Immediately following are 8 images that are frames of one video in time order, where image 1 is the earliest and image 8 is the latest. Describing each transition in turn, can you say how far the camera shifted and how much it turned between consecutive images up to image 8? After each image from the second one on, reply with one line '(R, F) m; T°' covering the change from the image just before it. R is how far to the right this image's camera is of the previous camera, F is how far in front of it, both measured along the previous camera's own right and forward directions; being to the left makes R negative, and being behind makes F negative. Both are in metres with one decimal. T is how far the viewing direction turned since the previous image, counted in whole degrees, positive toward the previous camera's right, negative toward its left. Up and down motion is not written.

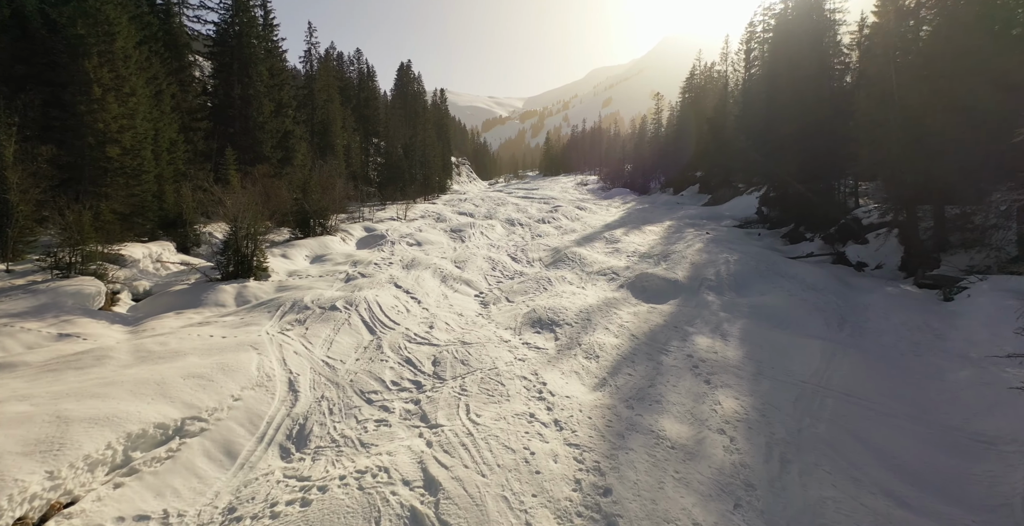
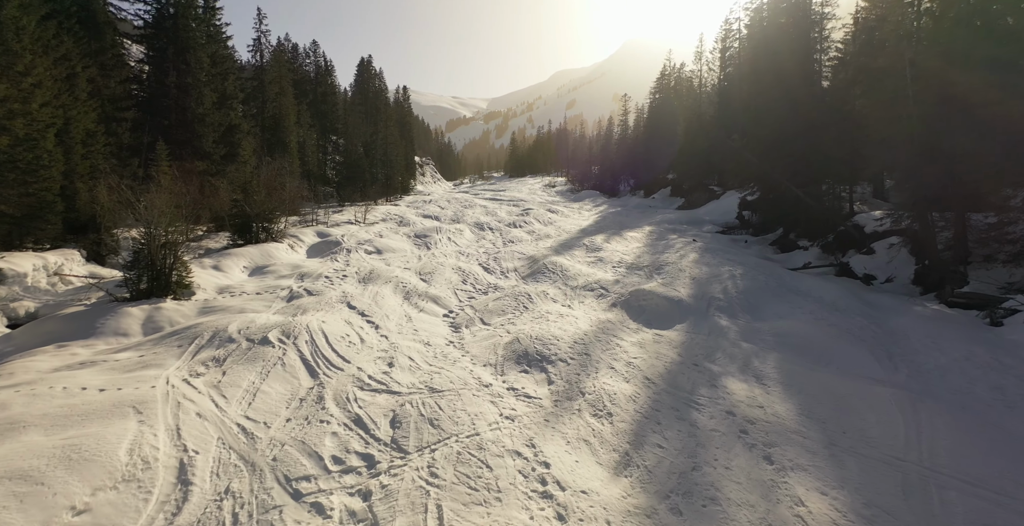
(-0.2, +1.9) m; +4°
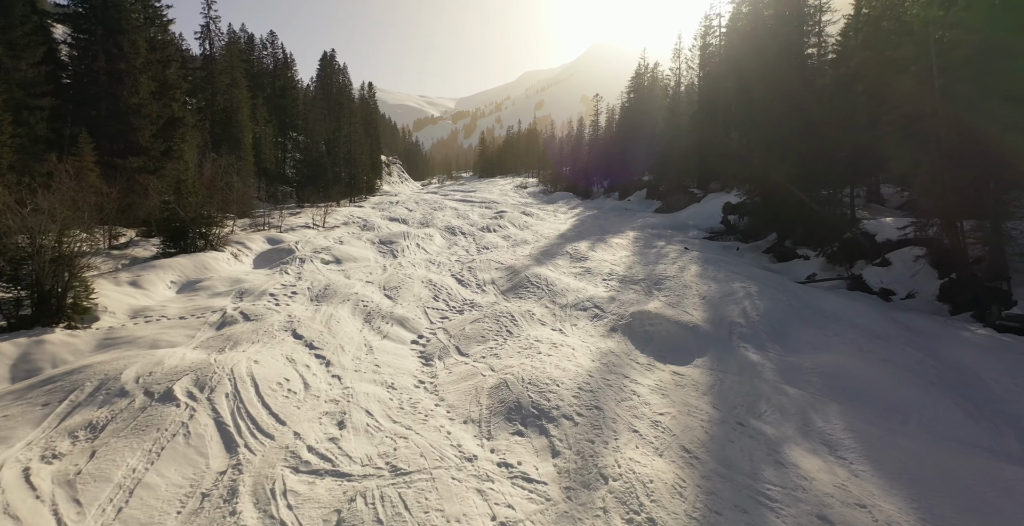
(-0.2, +1.8) m; +4°
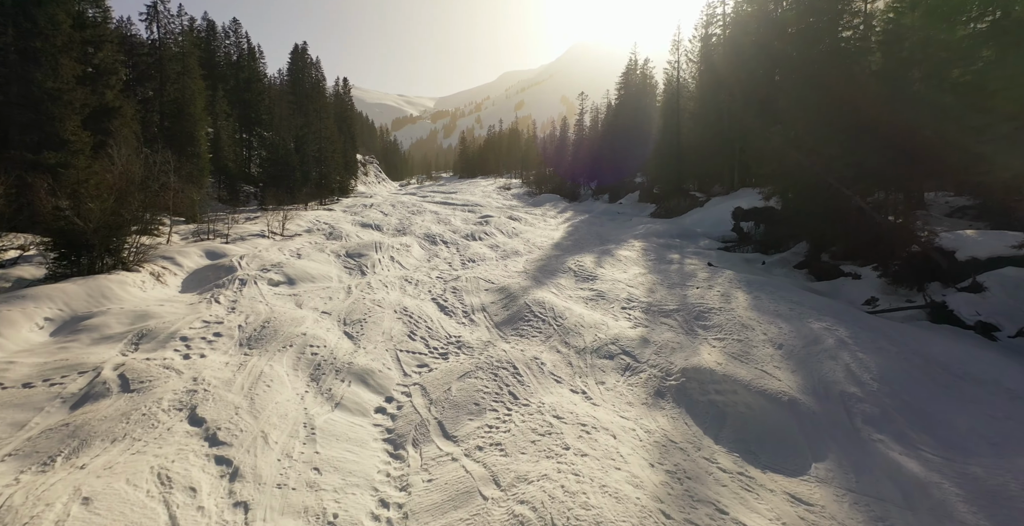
(-0.4, +2.9) m; +2°
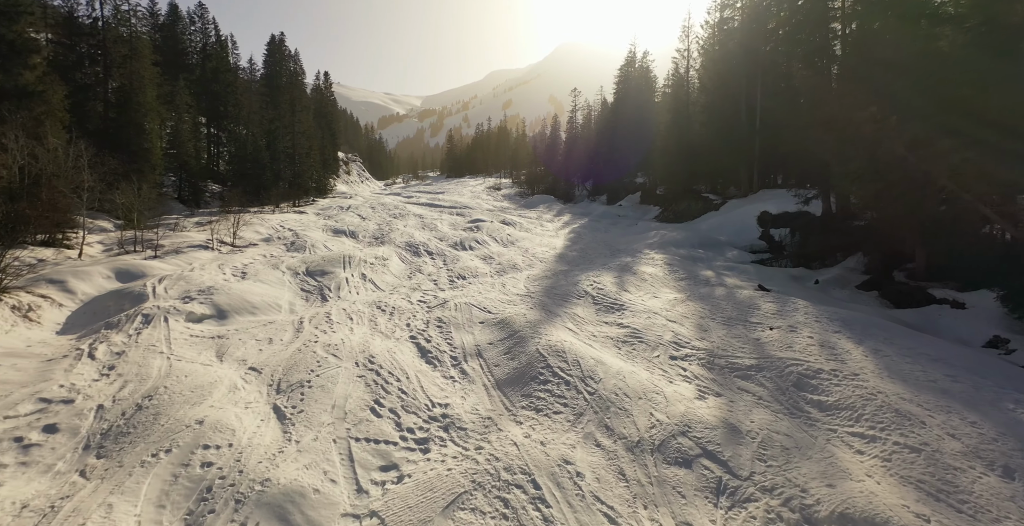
(-0.3, +3.2) m; +1°
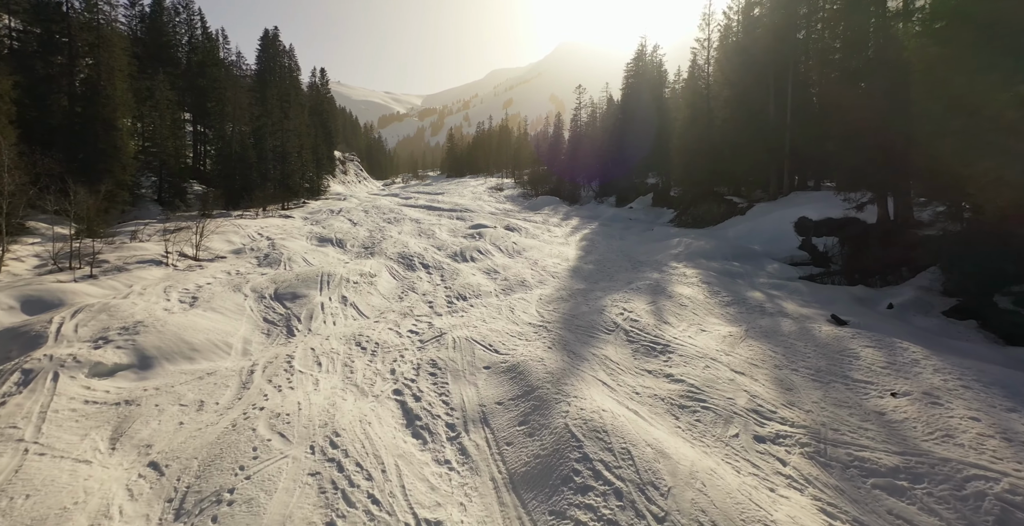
(-0.2, +2.5) m; 0°
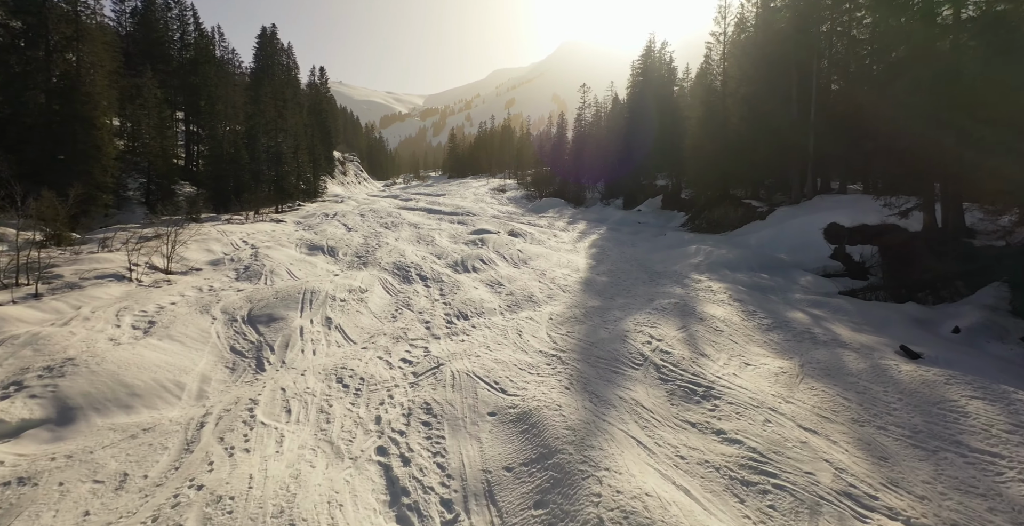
(-0.1, +1.6) m; 0°
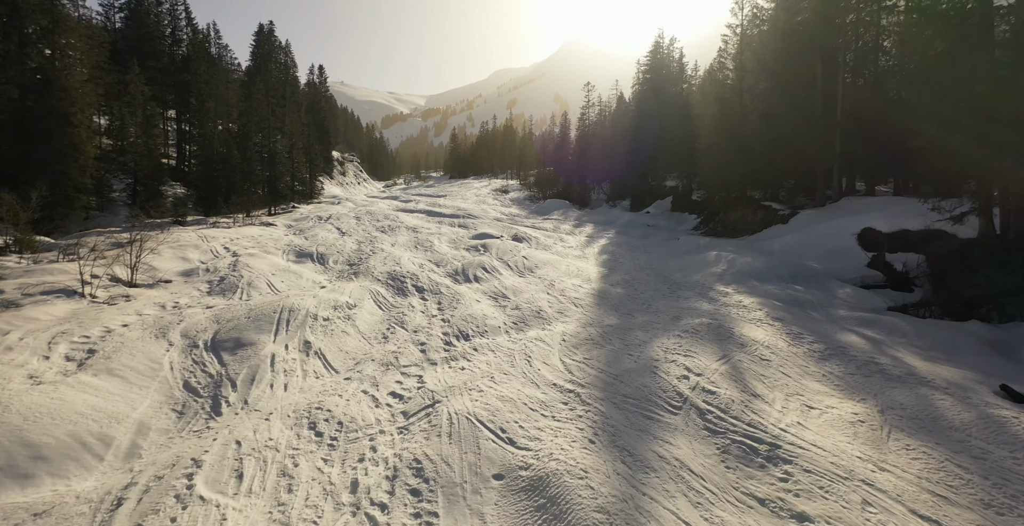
(-0.1, +1.6) m; 0°
